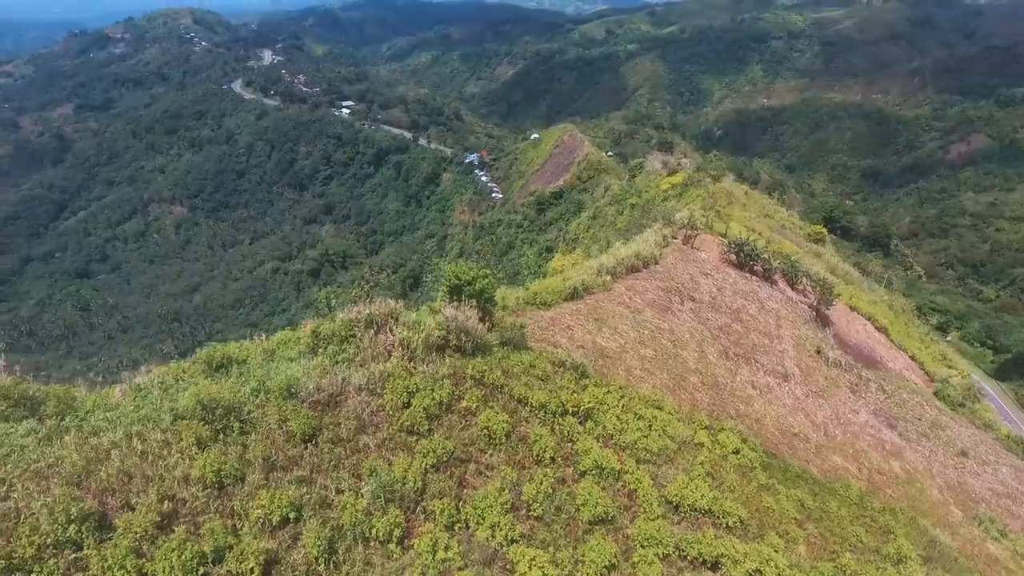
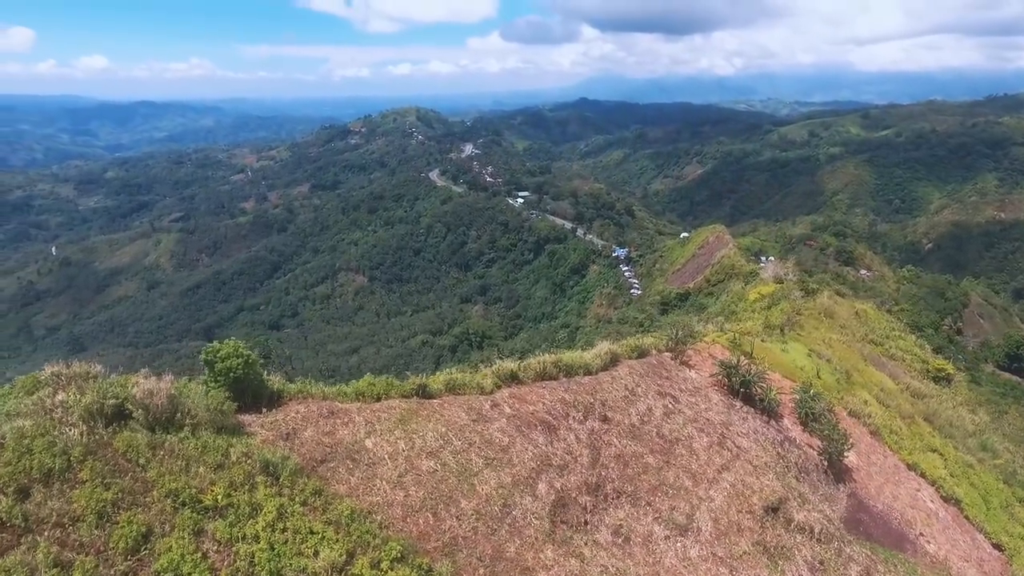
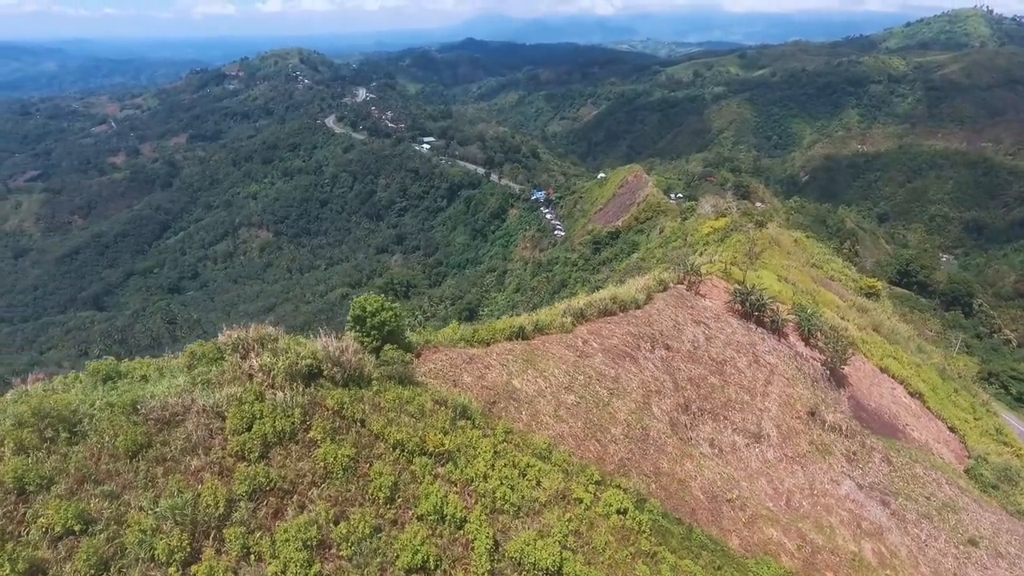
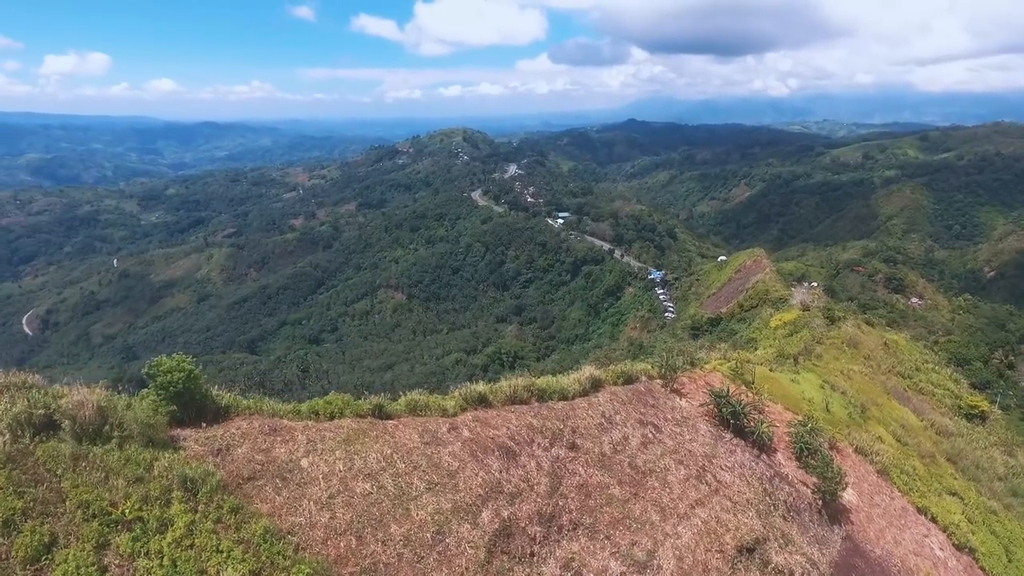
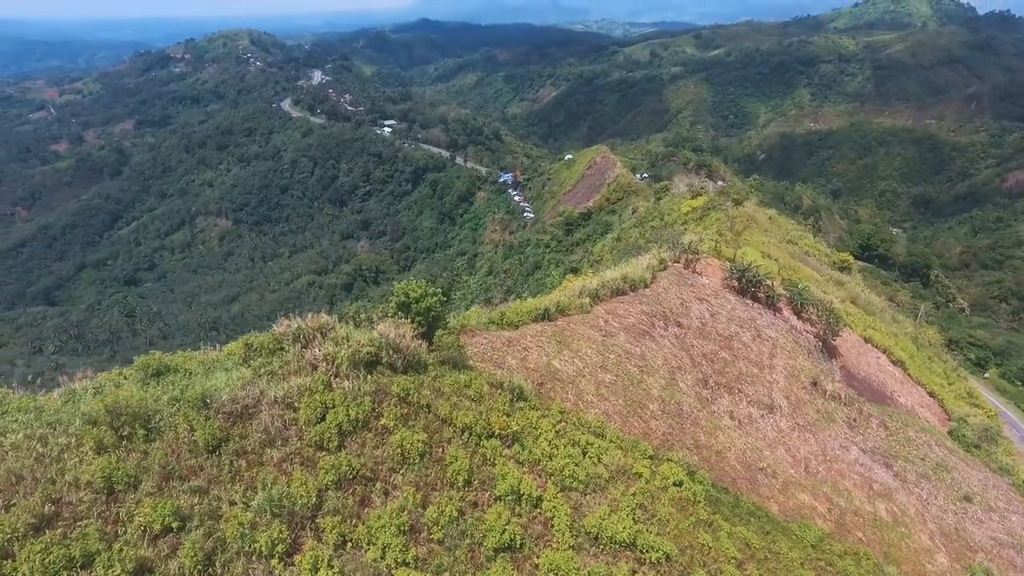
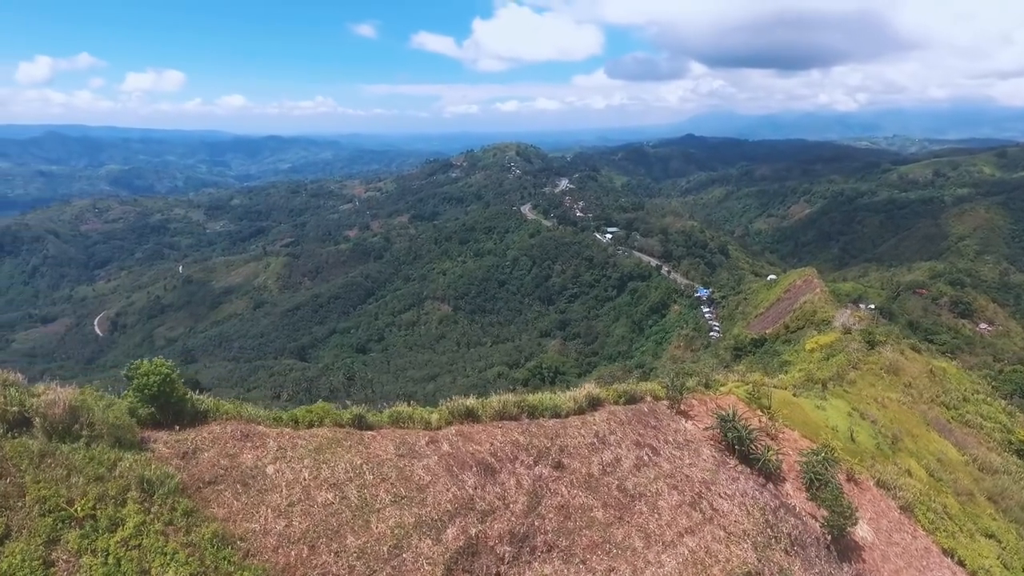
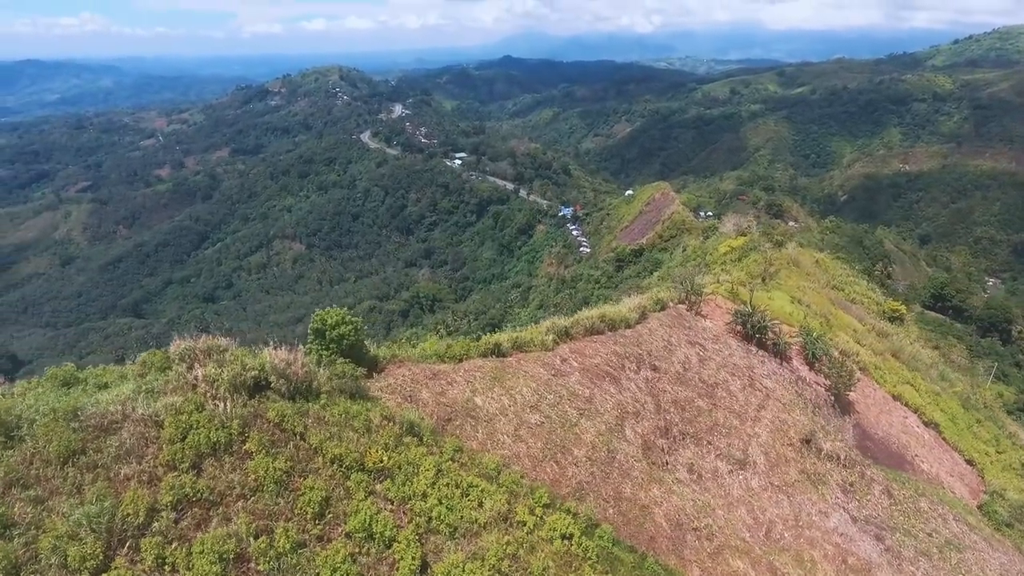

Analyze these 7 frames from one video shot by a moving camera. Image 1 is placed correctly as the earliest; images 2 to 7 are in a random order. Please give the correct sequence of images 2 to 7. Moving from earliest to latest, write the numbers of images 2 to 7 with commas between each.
5, 3, 7, 2, 4, 6
